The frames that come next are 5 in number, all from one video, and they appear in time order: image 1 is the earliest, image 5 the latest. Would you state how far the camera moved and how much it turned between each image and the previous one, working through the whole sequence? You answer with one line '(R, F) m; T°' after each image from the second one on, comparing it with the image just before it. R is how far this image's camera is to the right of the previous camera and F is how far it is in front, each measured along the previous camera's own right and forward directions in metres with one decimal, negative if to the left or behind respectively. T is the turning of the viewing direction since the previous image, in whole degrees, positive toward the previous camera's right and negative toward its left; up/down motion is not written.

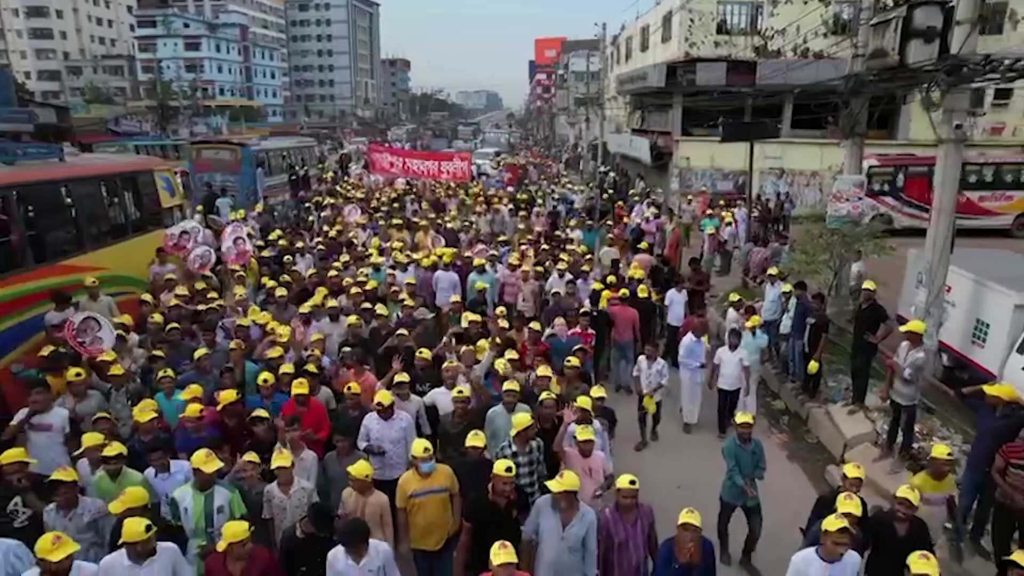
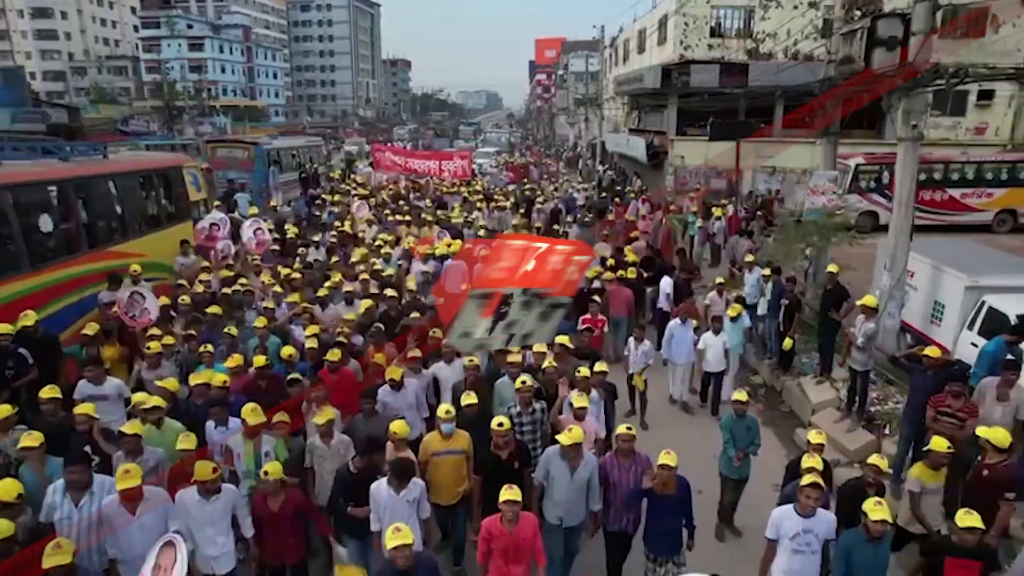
(0.0, -1.0) m; 0°
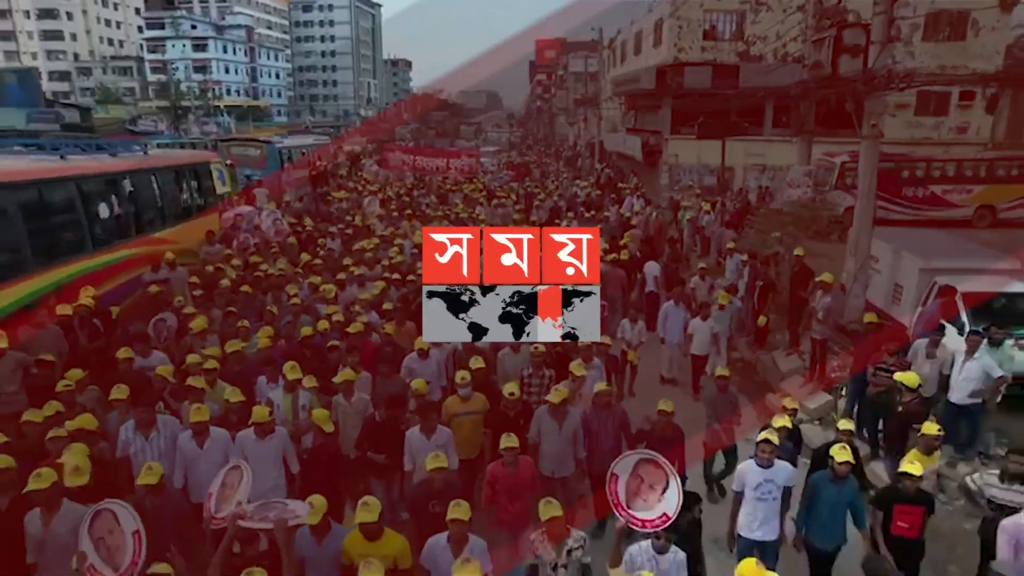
(0.0, -1.1) m; 0°
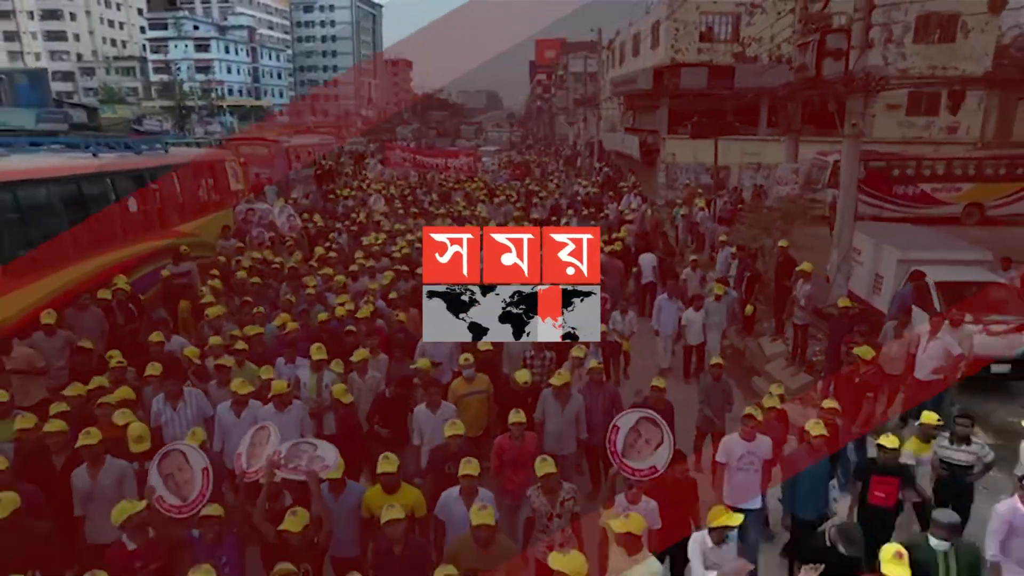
(0.0, -0.6) m; 0°
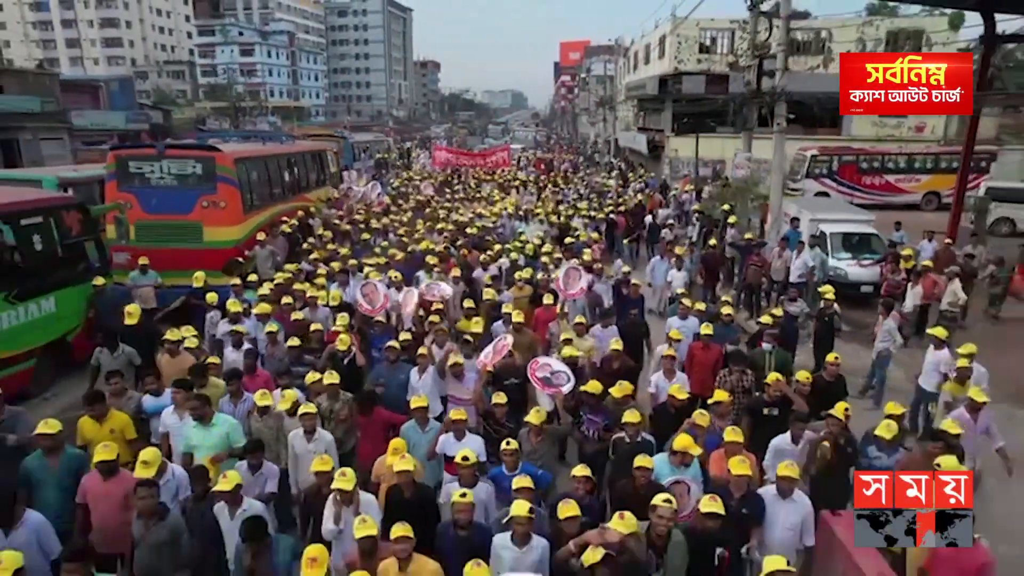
(0.0, -4.8) m; -2°
